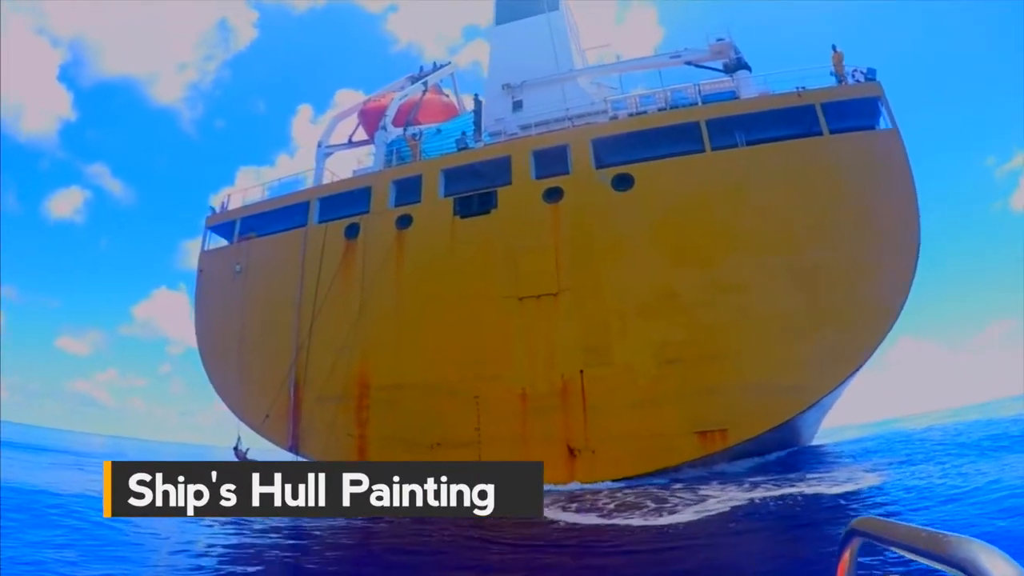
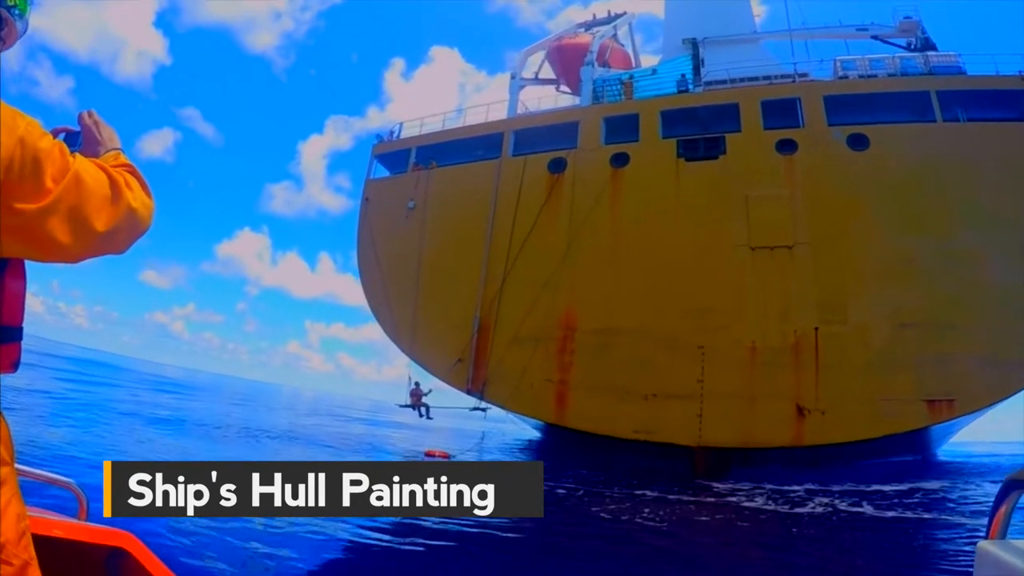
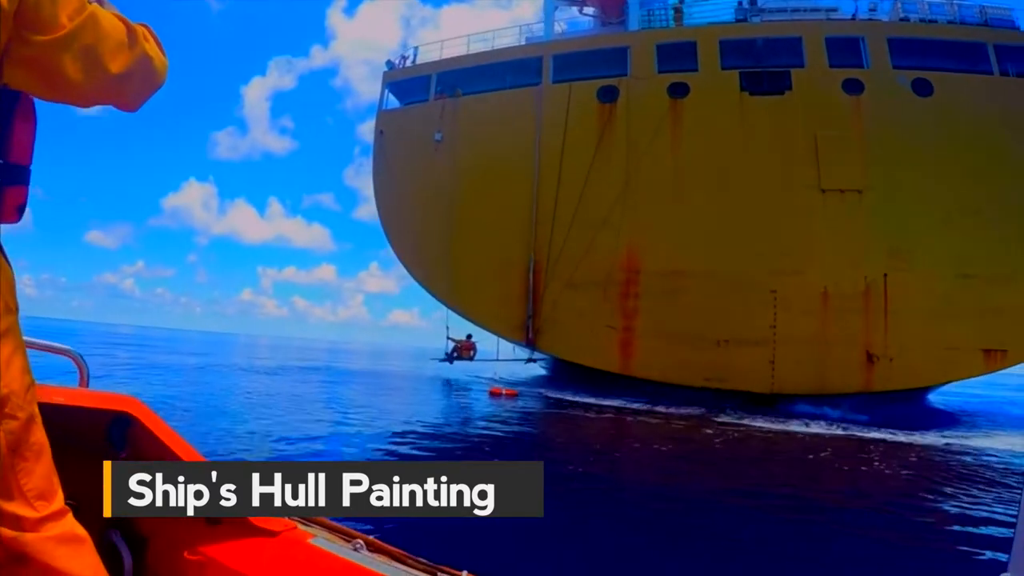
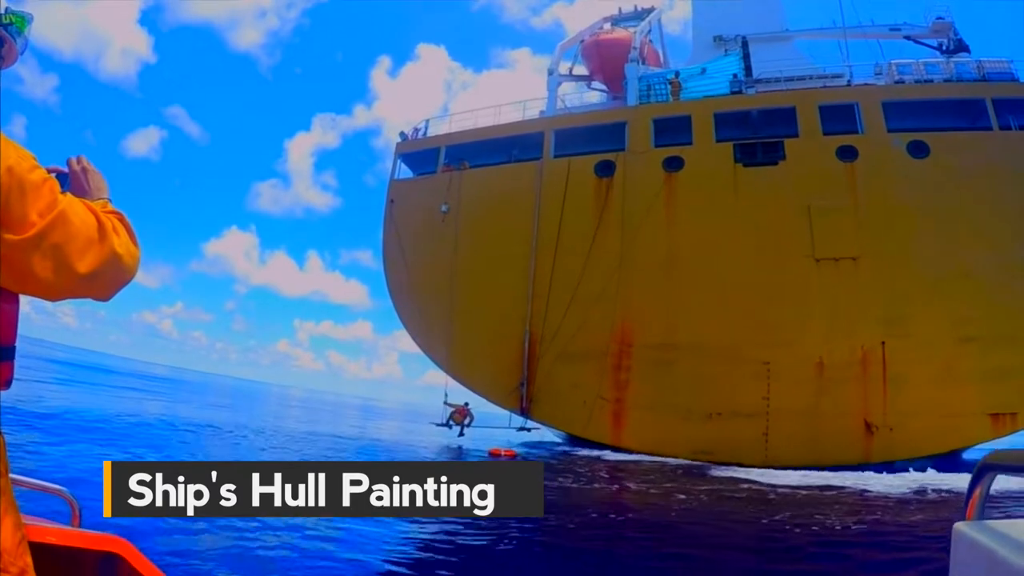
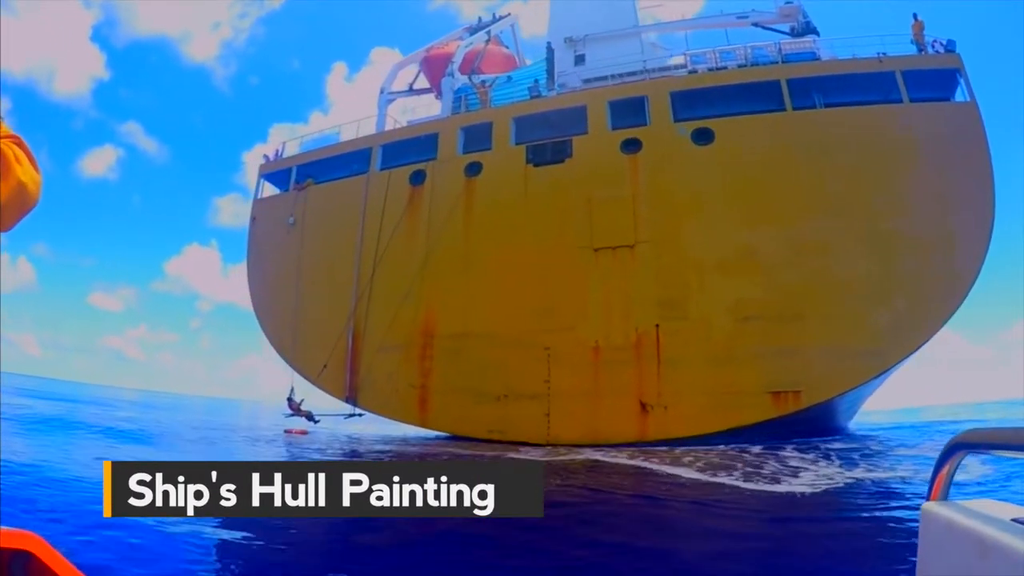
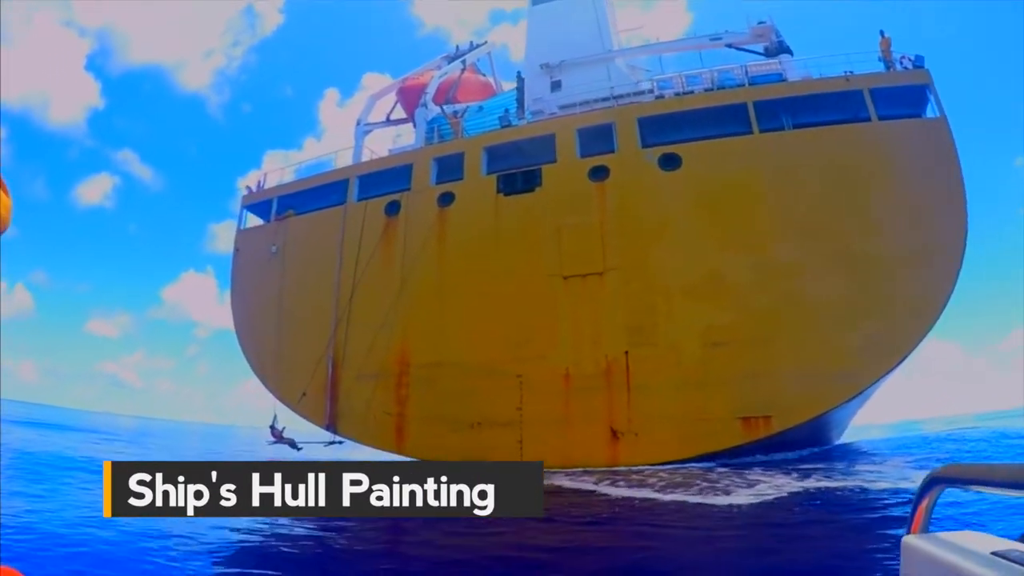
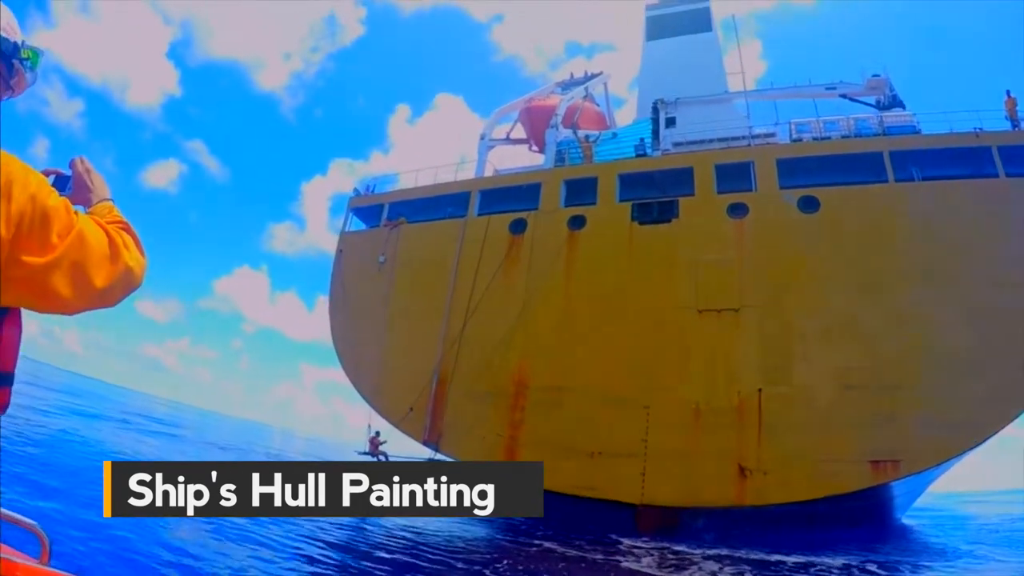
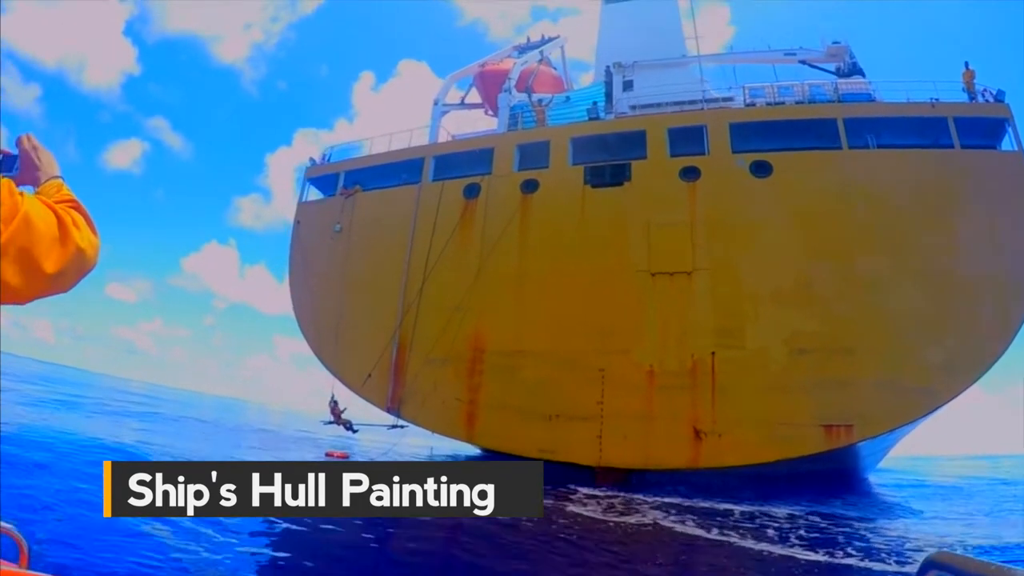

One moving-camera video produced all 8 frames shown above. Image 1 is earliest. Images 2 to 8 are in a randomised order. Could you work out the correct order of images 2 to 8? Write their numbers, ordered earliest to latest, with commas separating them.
6, 5, 8, 7, 2, 4, 3
